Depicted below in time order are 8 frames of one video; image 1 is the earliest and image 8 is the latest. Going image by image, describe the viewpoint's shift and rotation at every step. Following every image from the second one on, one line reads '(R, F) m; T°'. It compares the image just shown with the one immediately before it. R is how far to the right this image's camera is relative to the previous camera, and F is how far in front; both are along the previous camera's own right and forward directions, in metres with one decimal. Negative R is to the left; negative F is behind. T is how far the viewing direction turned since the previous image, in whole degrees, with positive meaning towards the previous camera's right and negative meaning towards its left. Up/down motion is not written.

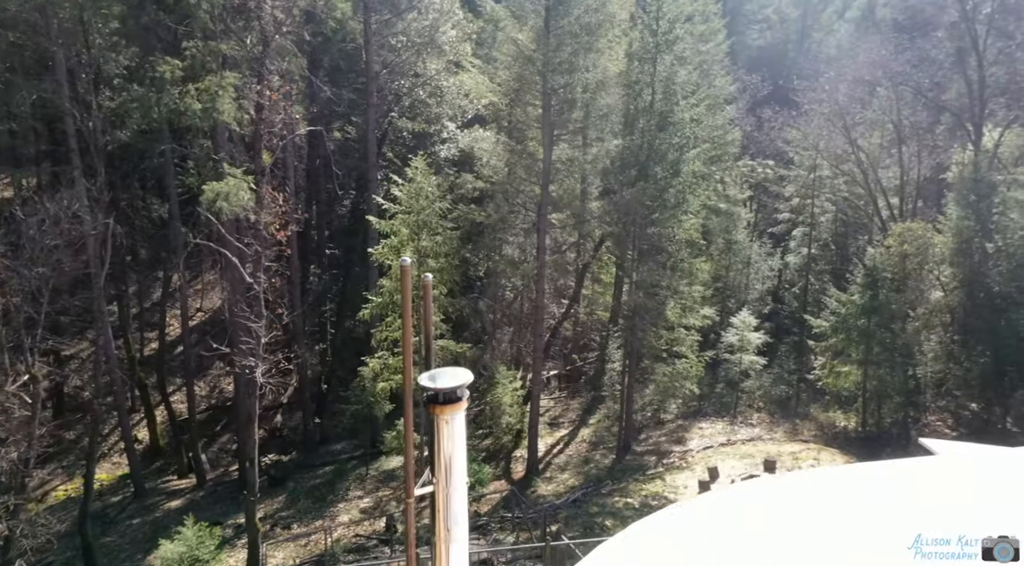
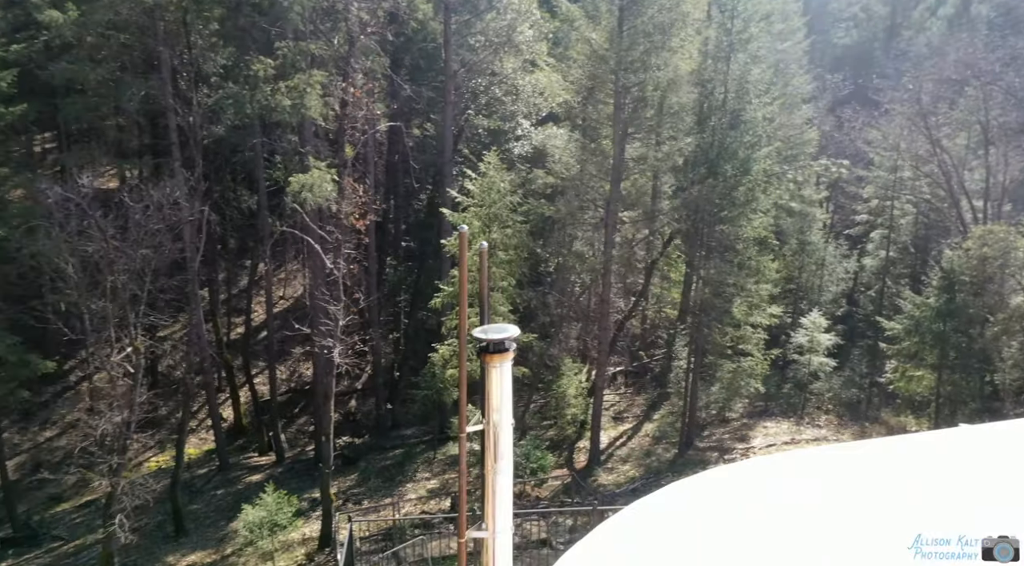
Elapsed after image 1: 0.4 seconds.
(+0.1, -0.5) m; -5°
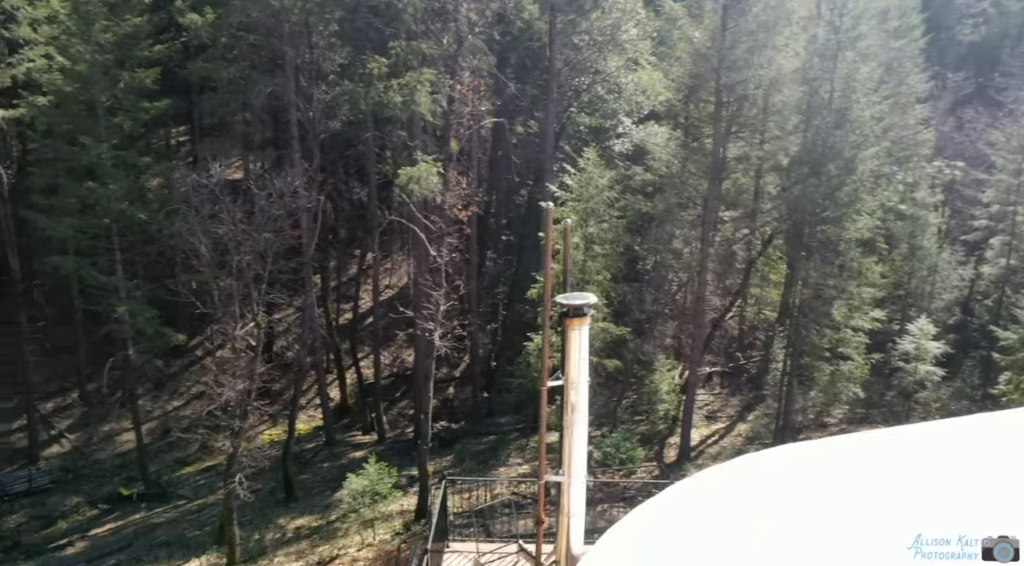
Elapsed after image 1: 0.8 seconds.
(+0.1, -0.5) m; -7°
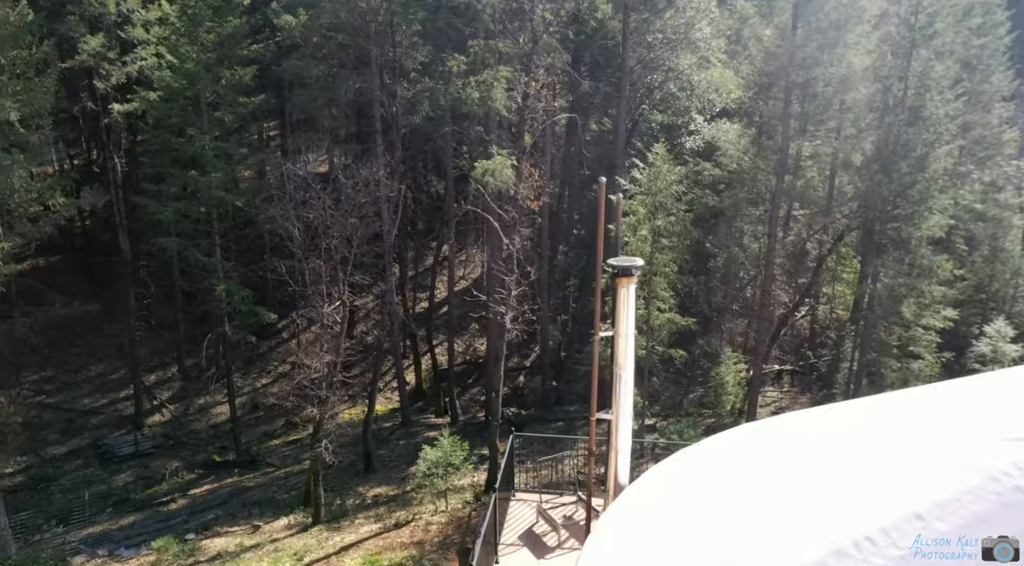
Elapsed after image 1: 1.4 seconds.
(+0.1, -0.8) m; -5°
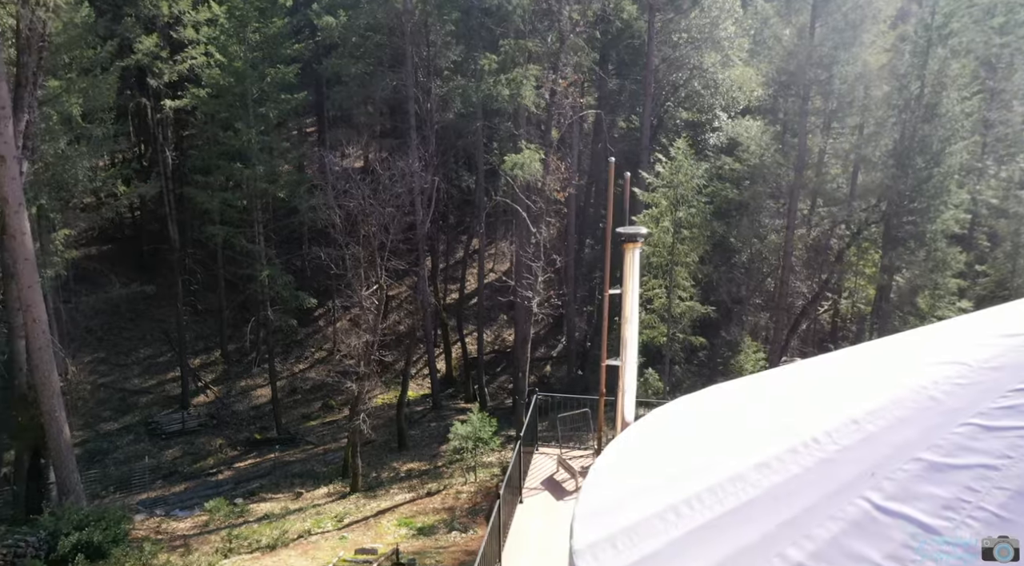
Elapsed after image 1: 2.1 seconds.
(0.0, -0.9) m; -2°
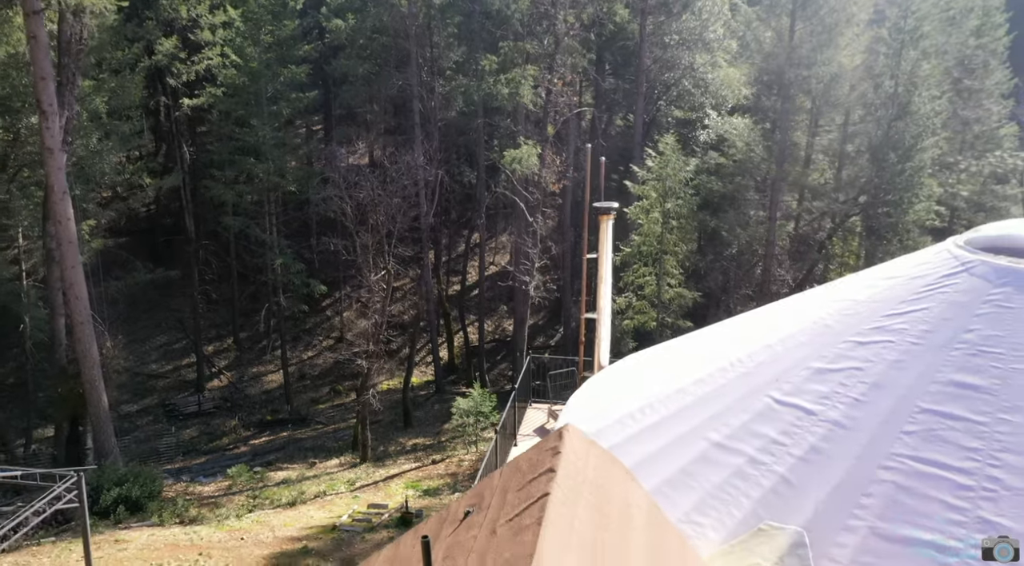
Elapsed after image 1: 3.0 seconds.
(+0.1, -1.2) m; 0°
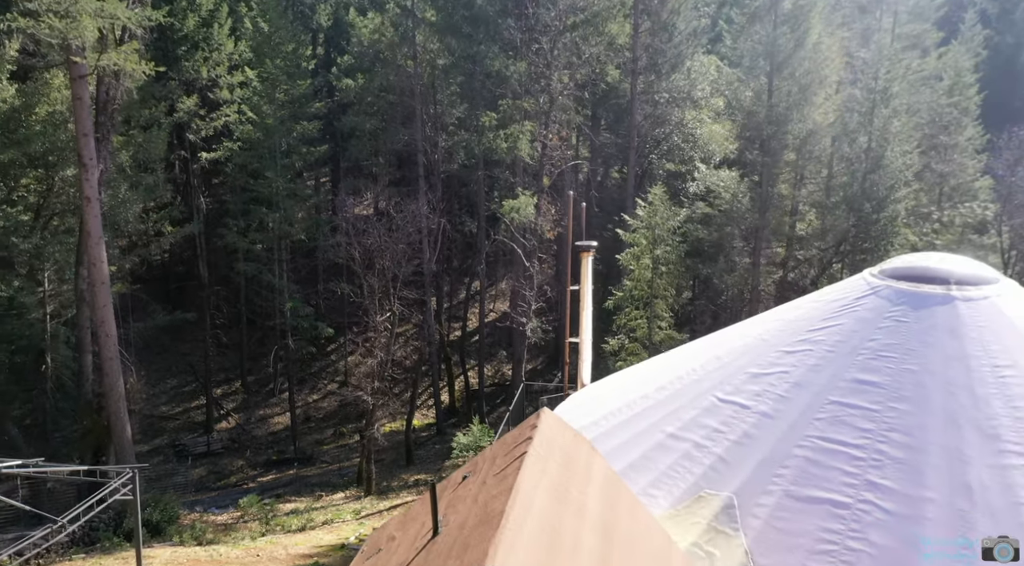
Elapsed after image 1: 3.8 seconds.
(+0.1, -1.1) m; 0°
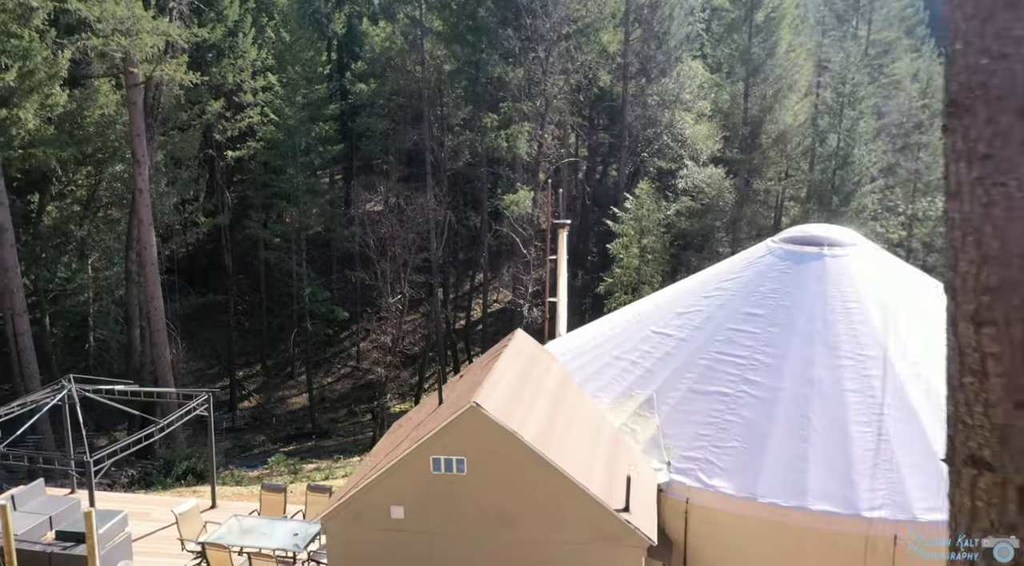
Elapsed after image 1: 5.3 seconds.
(+0.2, -2.0) m; 0°
